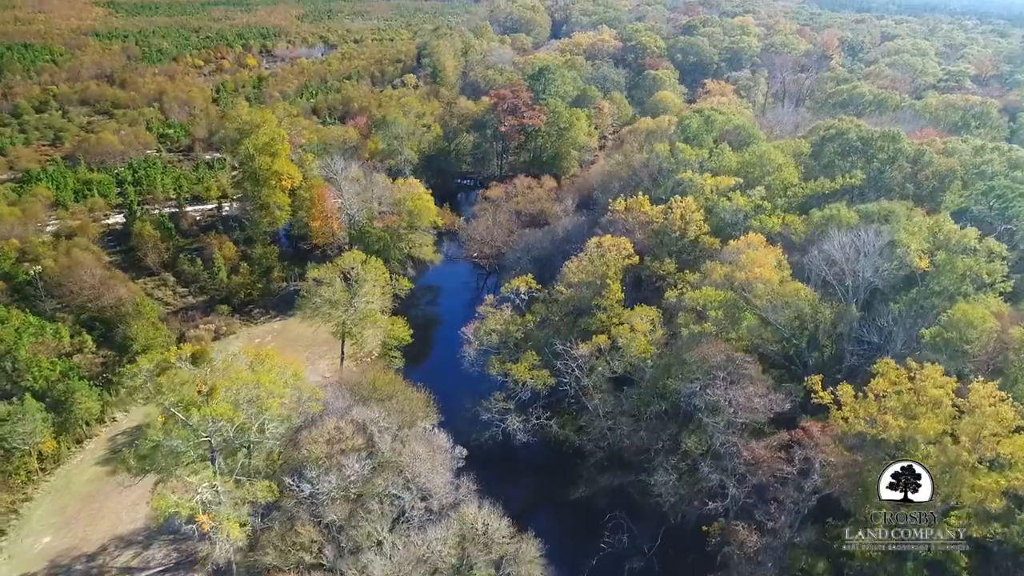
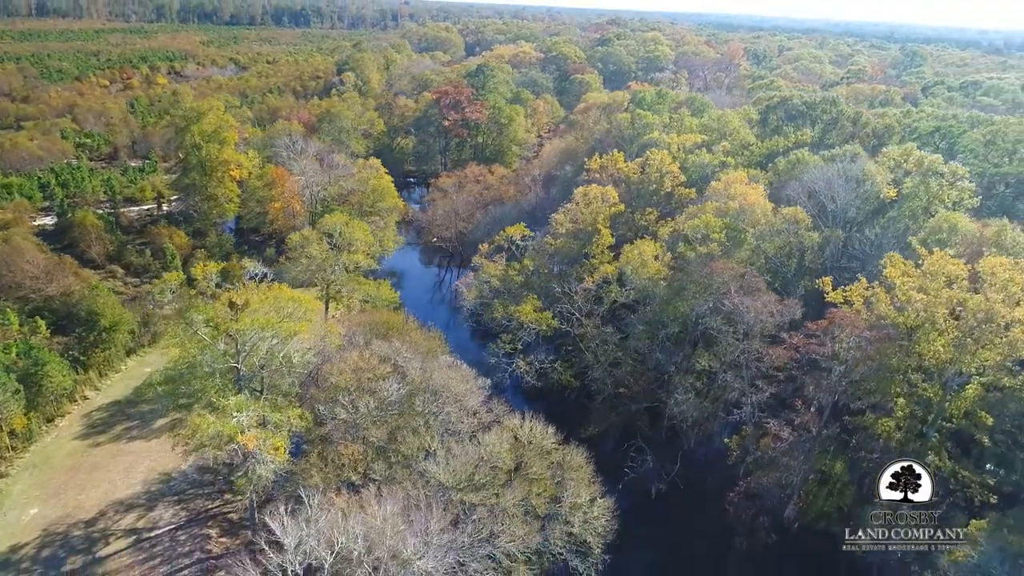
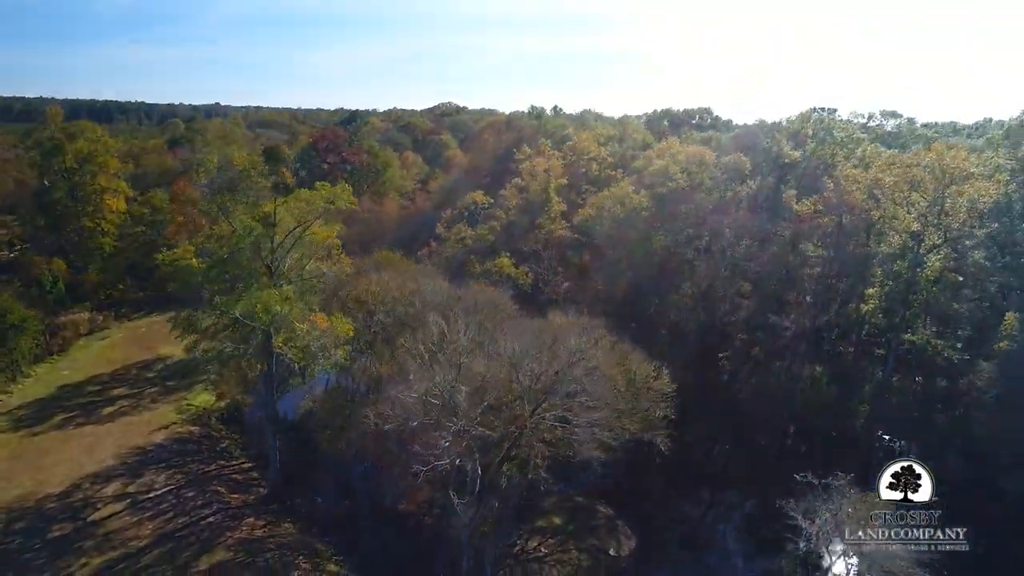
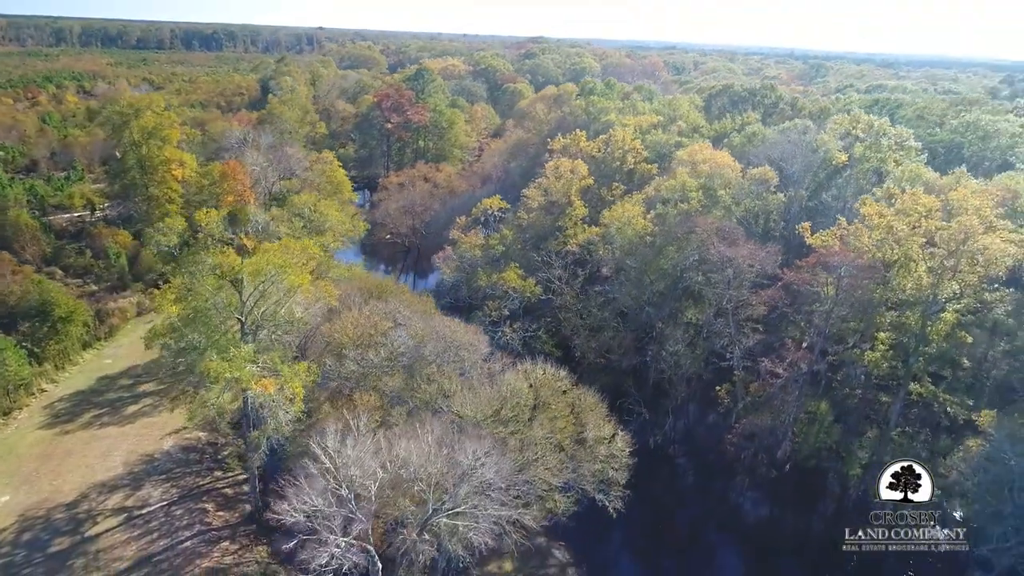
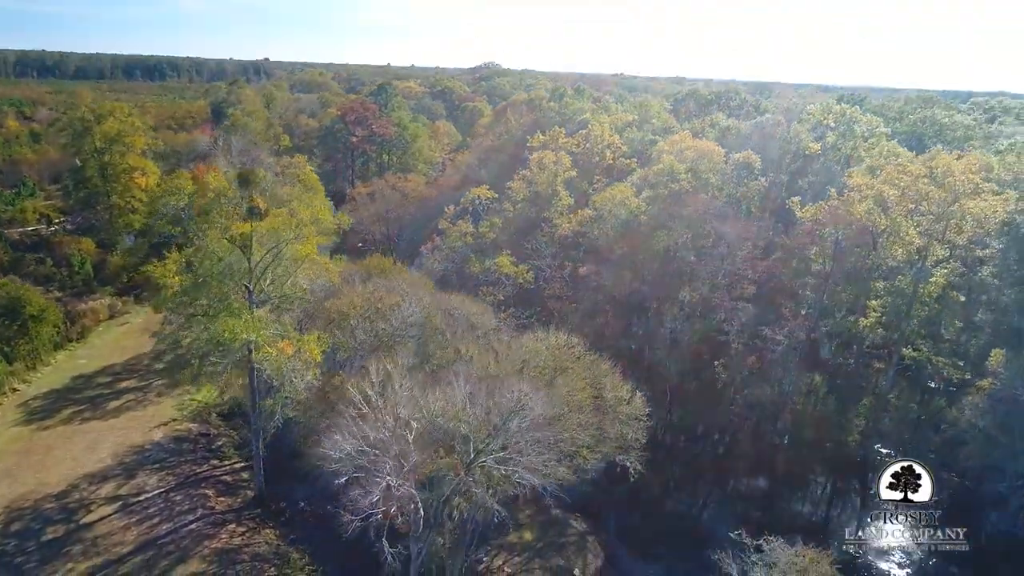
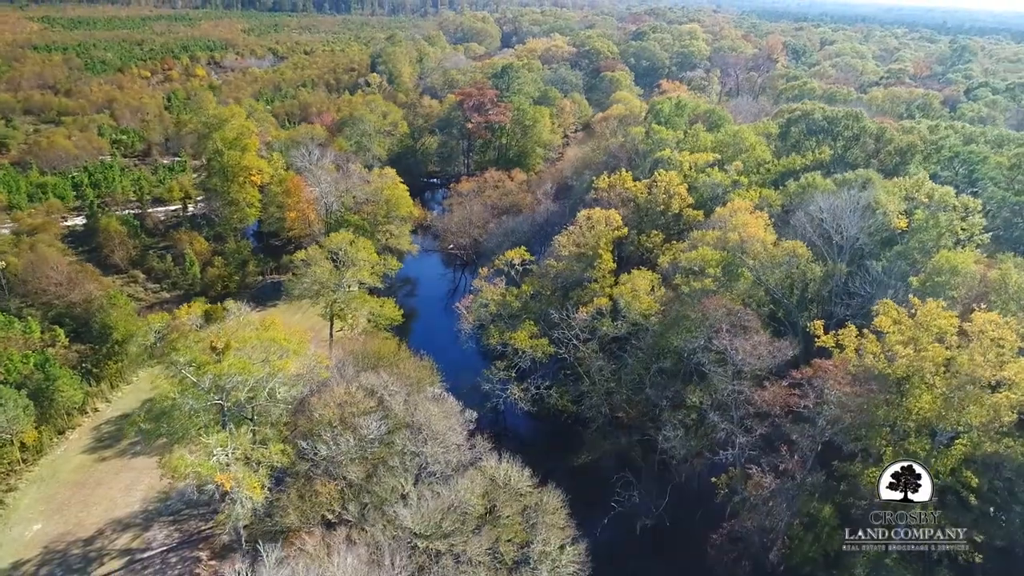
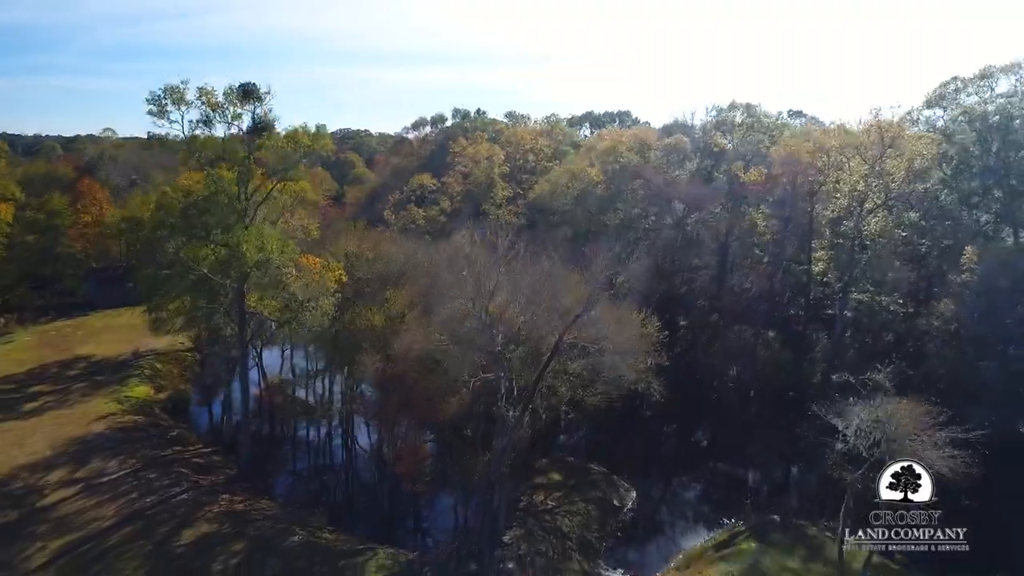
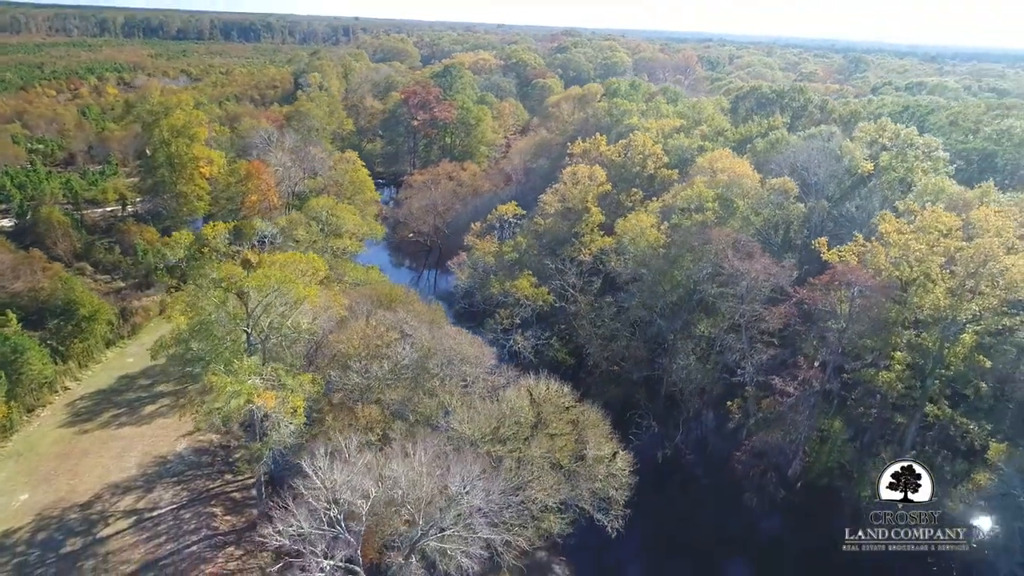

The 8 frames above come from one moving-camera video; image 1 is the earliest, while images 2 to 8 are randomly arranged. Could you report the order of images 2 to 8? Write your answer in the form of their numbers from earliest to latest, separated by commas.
6, 2, 8, 4, 5, 3, 7
